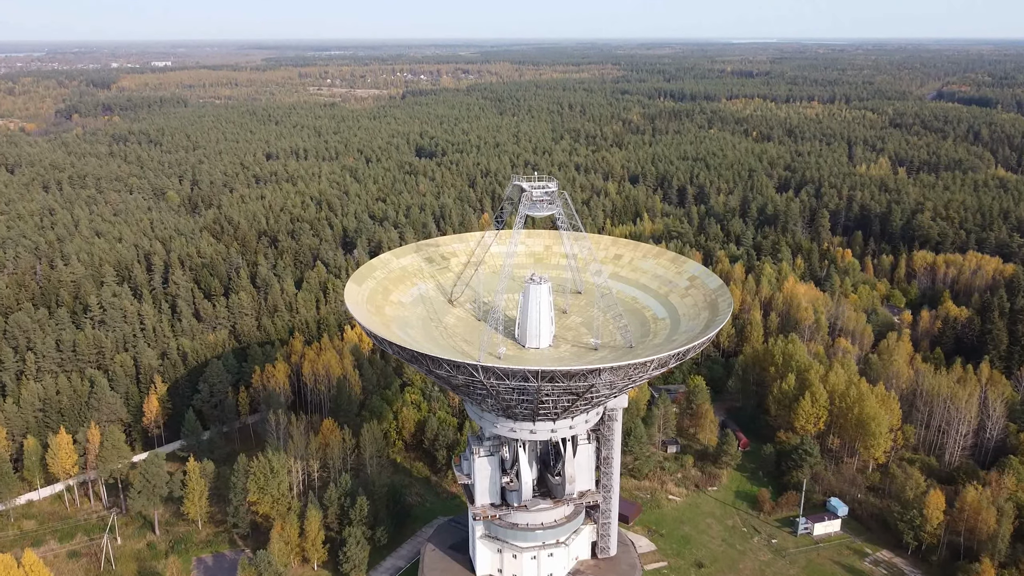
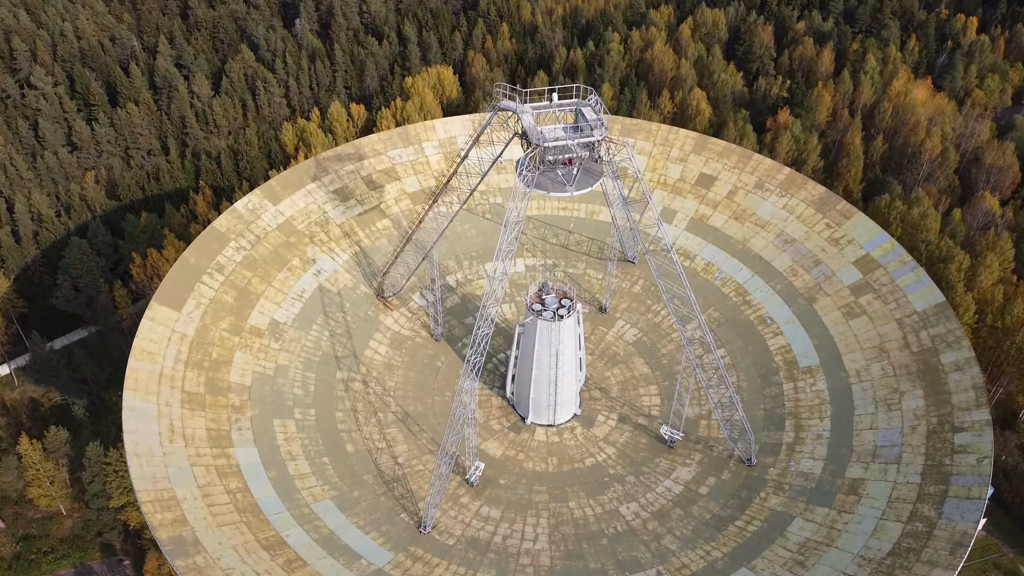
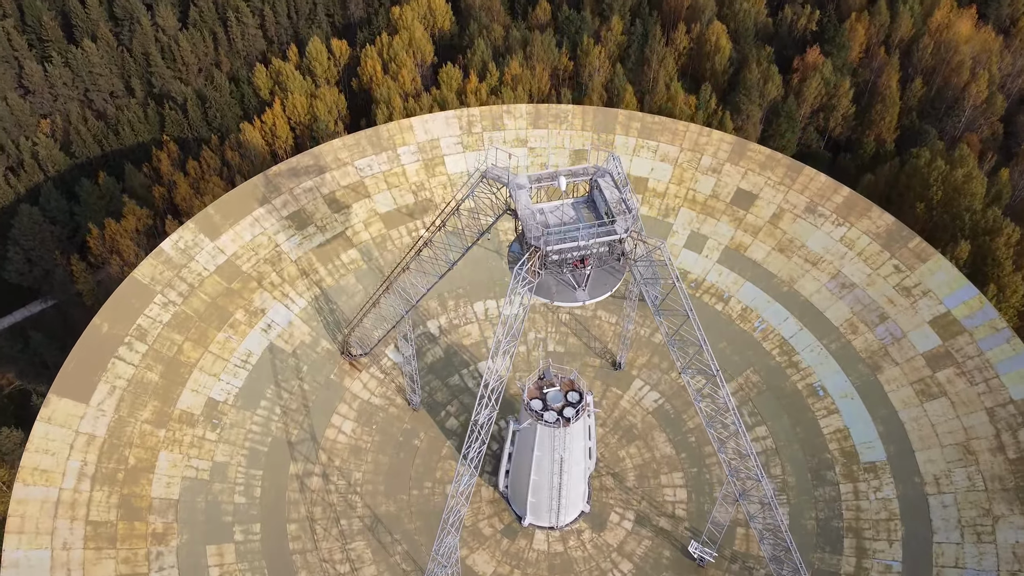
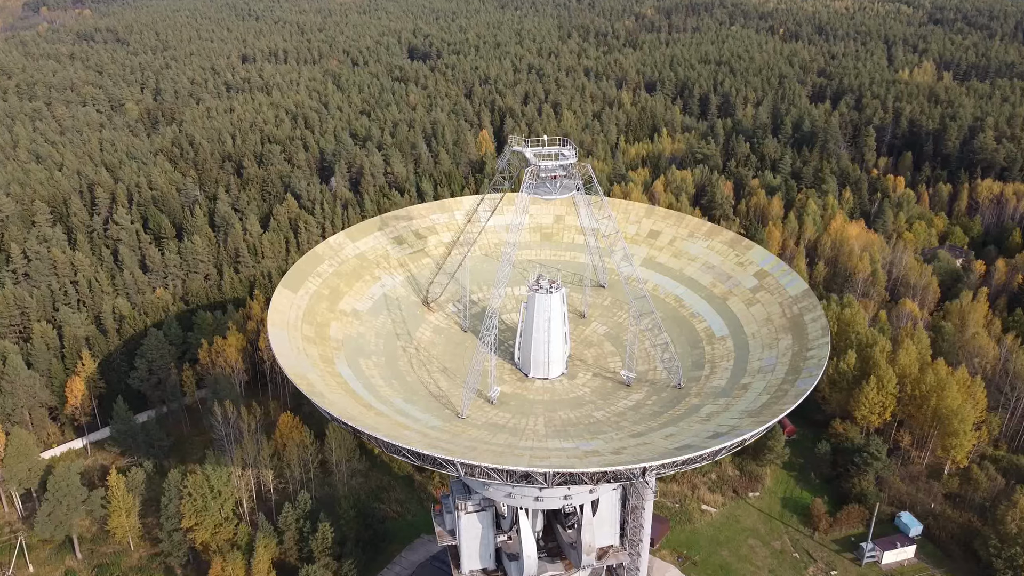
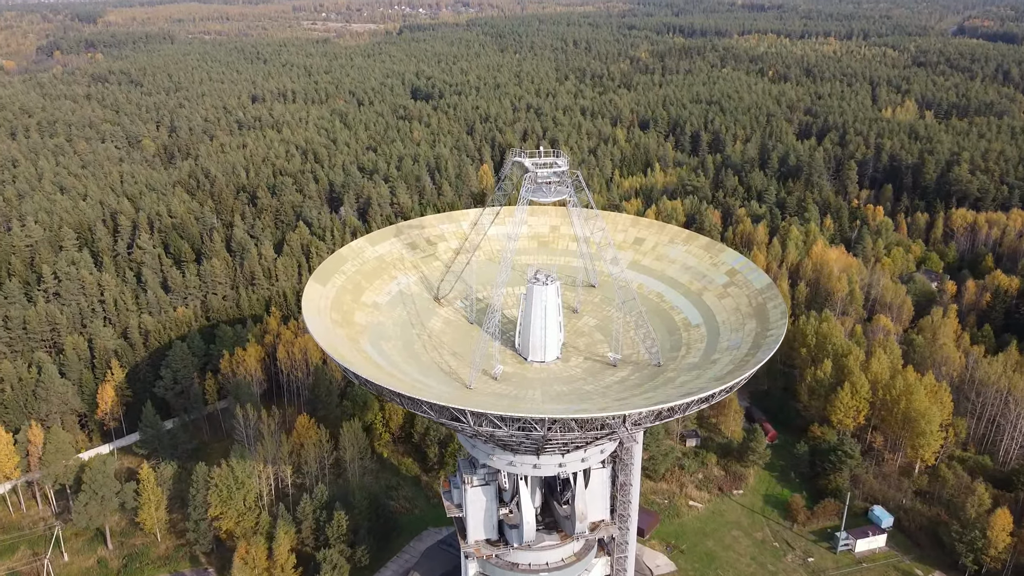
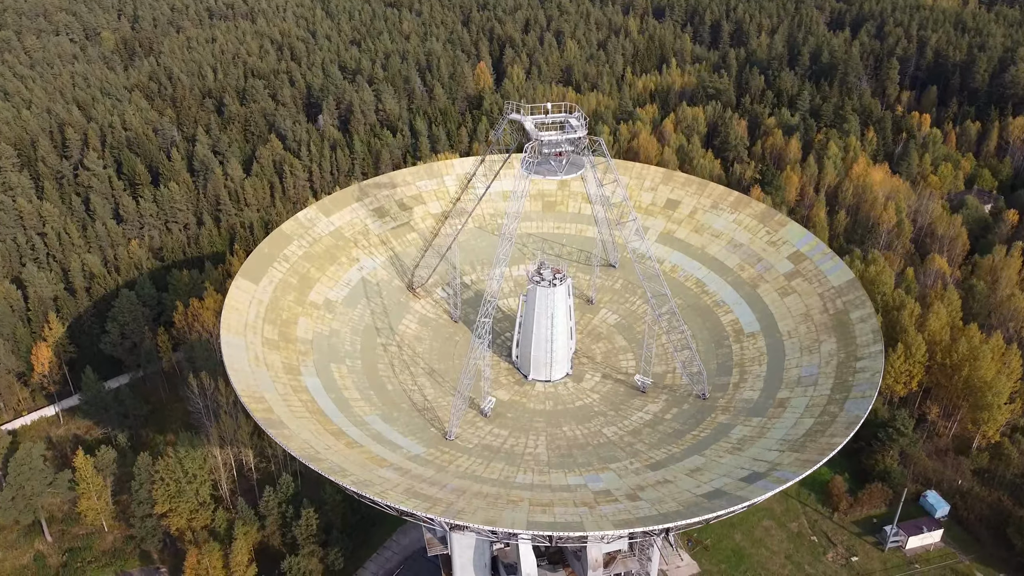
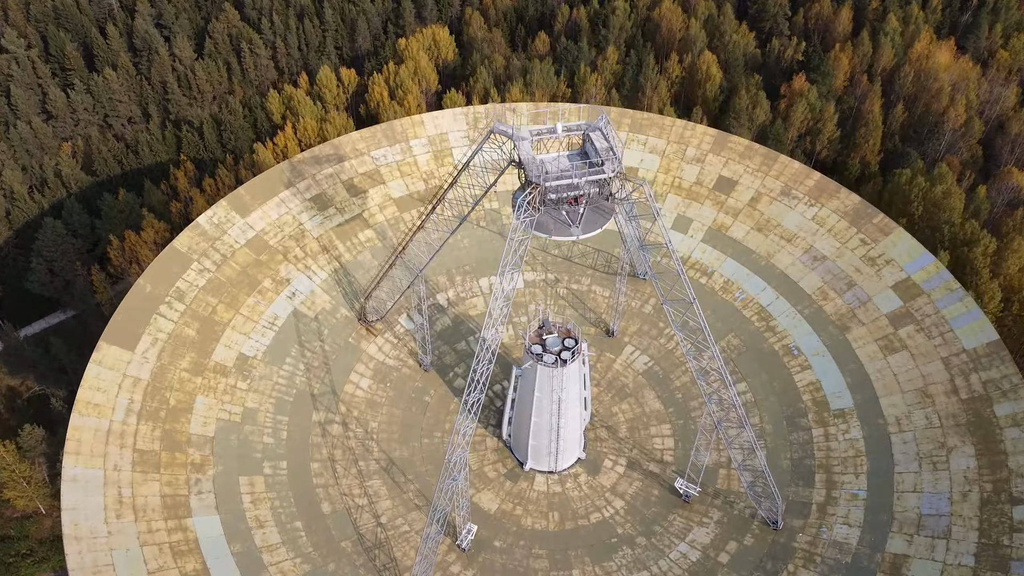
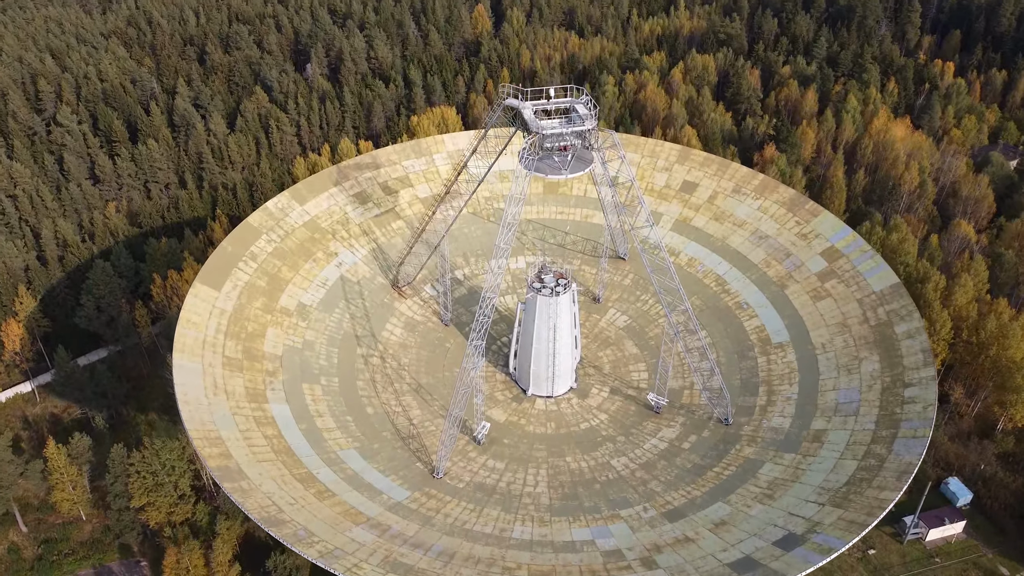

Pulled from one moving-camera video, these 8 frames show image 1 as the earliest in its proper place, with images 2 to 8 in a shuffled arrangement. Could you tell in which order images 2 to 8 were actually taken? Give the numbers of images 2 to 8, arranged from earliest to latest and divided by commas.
5, 4, 6, 8, 2, 7, 3
